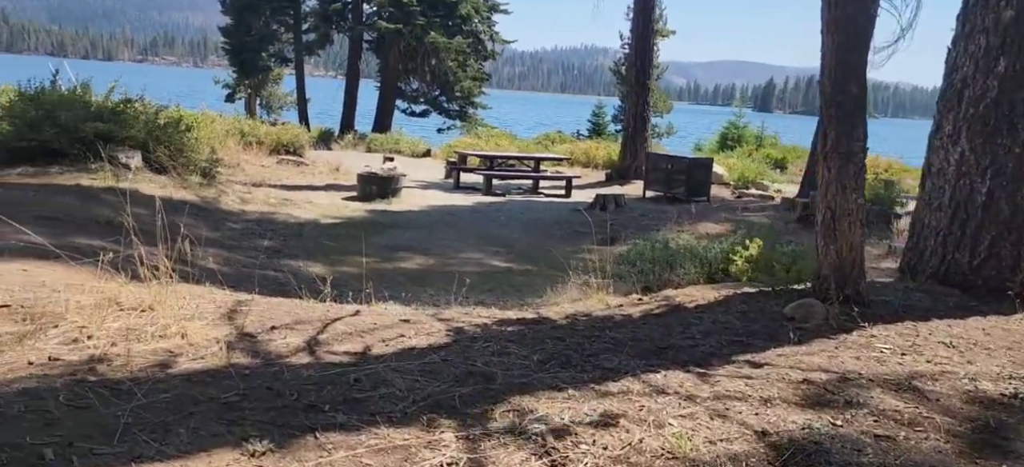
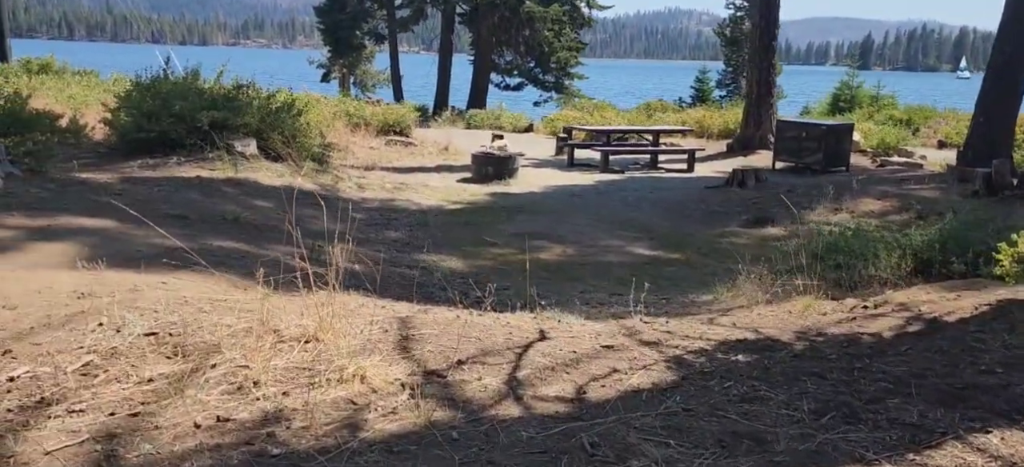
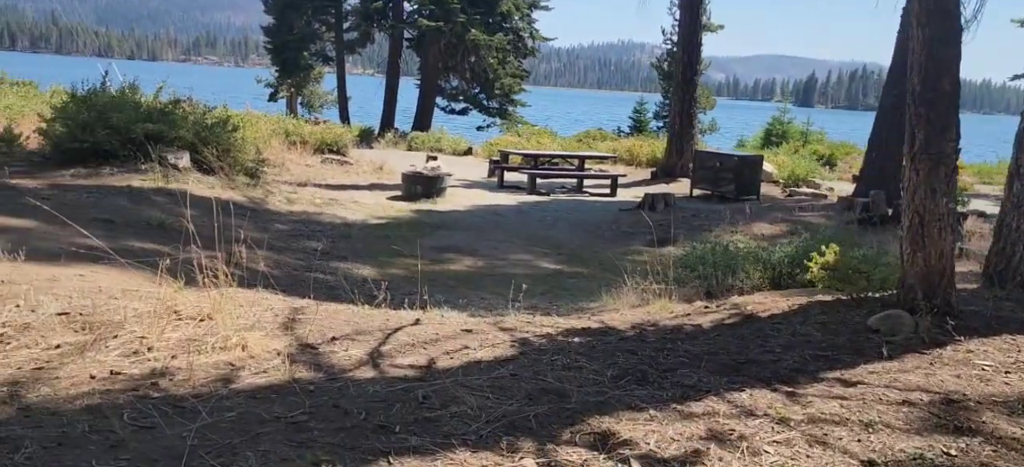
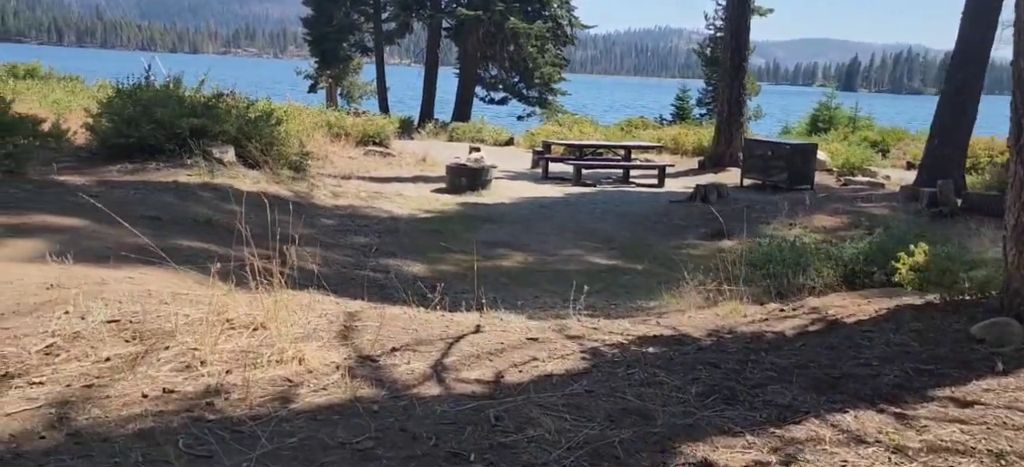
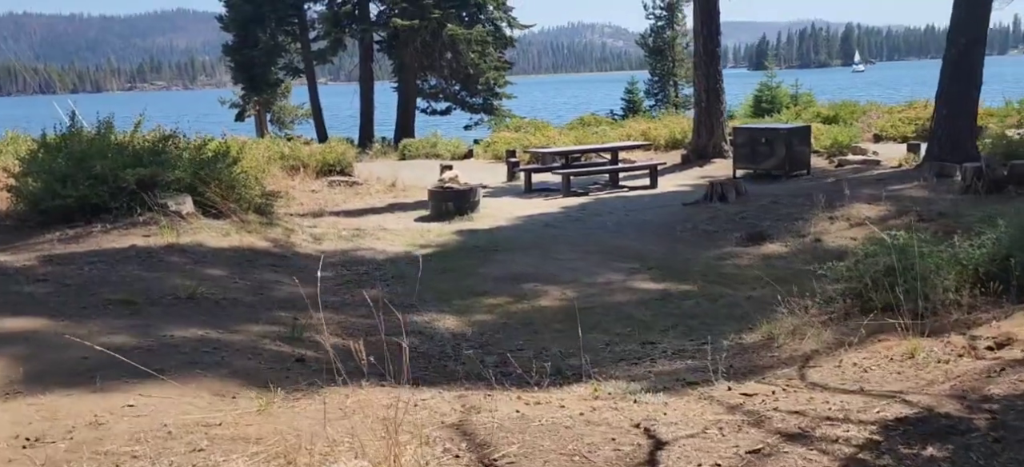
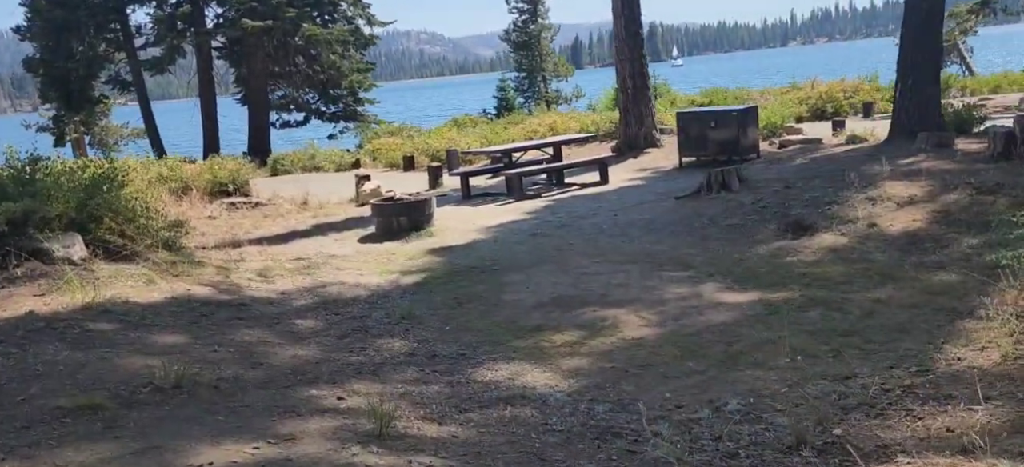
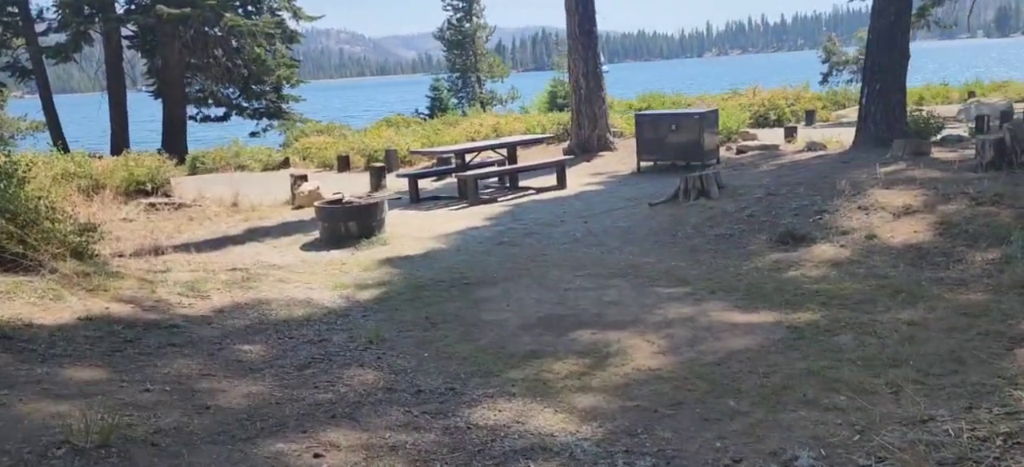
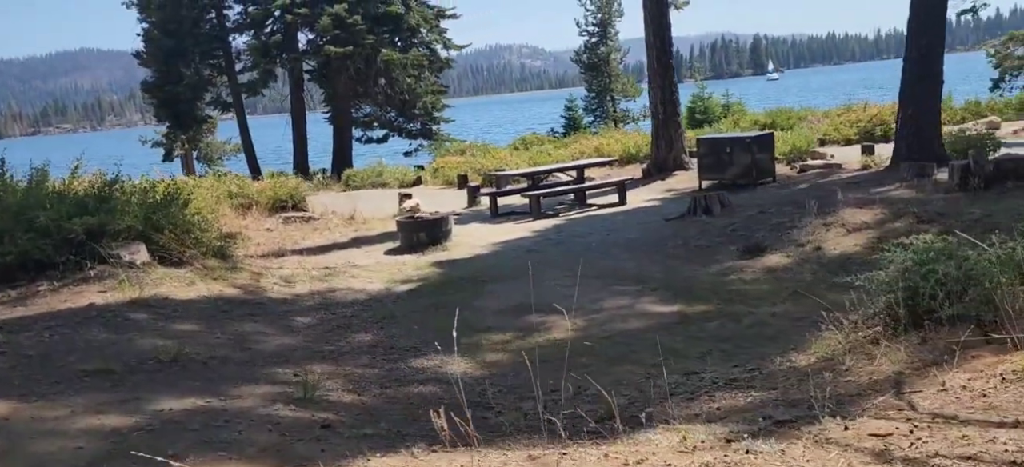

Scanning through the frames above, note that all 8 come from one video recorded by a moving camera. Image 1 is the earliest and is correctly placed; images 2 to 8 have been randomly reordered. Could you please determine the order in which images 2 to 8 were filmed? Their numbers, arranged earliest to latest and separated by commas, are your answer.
3, 4, 2, 5, 8, 6, 7
